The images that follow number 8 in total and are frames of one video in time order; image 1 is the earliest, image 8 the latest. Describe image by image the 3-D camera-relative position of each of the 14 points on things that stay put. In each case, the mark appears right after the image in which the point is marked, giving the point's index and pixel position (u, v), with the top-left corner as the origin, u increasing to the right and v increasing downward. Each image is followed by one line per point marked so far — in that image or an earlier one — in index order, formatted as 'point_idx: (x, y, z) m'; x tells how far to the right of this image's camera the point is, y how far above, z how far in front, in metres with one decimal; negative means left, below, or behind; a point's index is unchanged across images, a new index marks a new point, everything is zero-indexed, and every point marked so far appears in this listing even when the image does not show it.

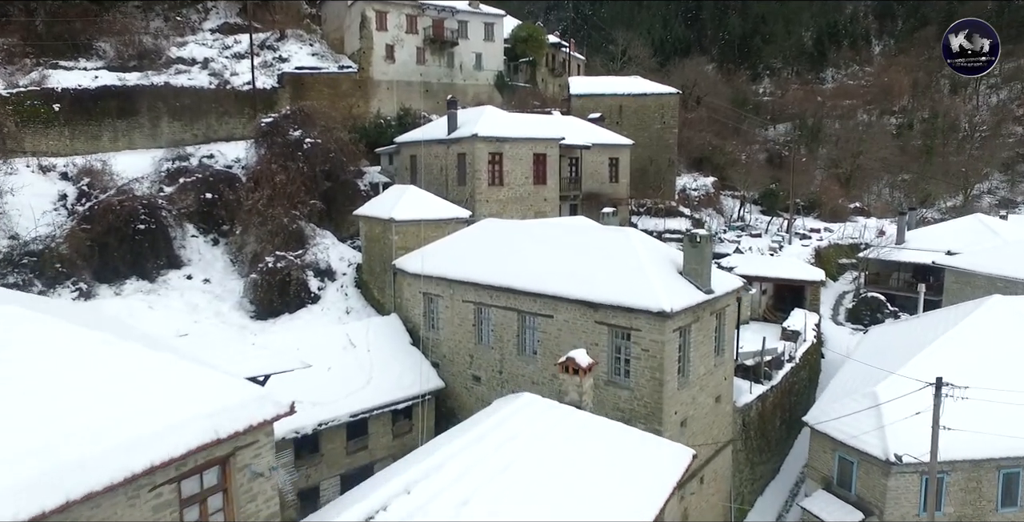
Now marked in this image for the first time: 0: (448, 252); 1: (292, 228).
0: (-1.0, +0.1, +12.3) m
1: (-4.5, +0.6, +15.7) m
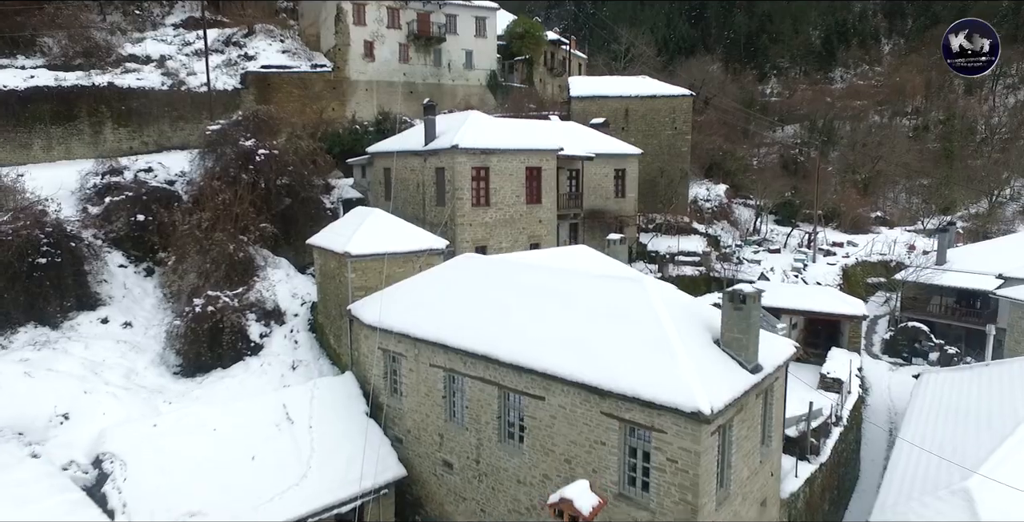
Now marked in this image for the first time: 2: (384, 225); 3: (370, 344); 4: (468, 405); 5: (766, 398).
0: (-1.2, -0.5, +9.8) m
1: (-4.7, 0.0, +13.1) m
2: (-1.9, +0.5, +11.5) m
3: (-1.8, -1.0, +9.9) m
4: (-0.5, -1.6, +8.5) m
5: (+2.5, -1.3, +7.7) m
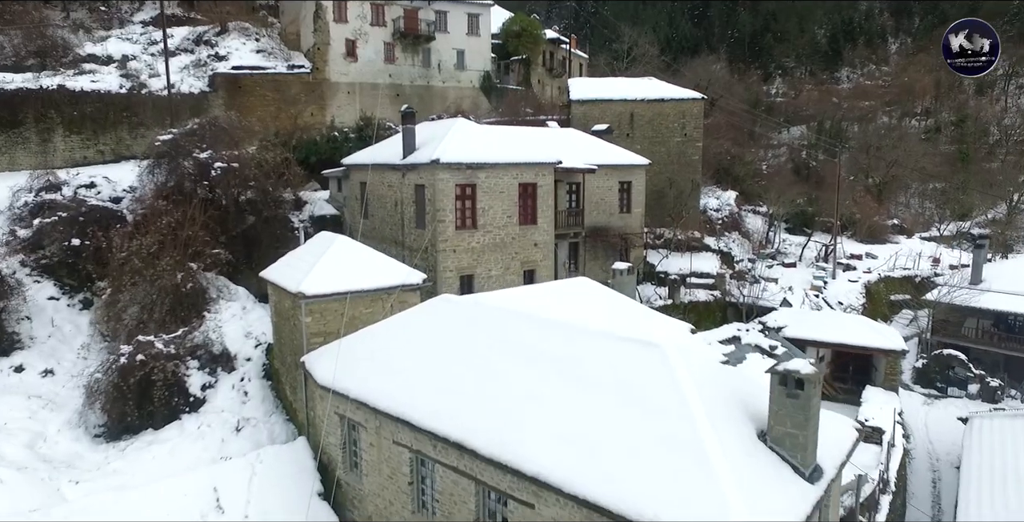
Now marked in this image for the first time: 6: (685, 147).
0: (-1.4, -0.9, +8.0) m
1: (-4.8, -0.4, +11.4) m
2: (-2.1, +0.1, +9.7) m
3: (-1.9, -1.5, +8.1) m
4: (-0.6, -2.0, +6.7) m
5: (+2.4, -1.8, +5.9) m
6: (+4.2, +2.8, +19.2) m
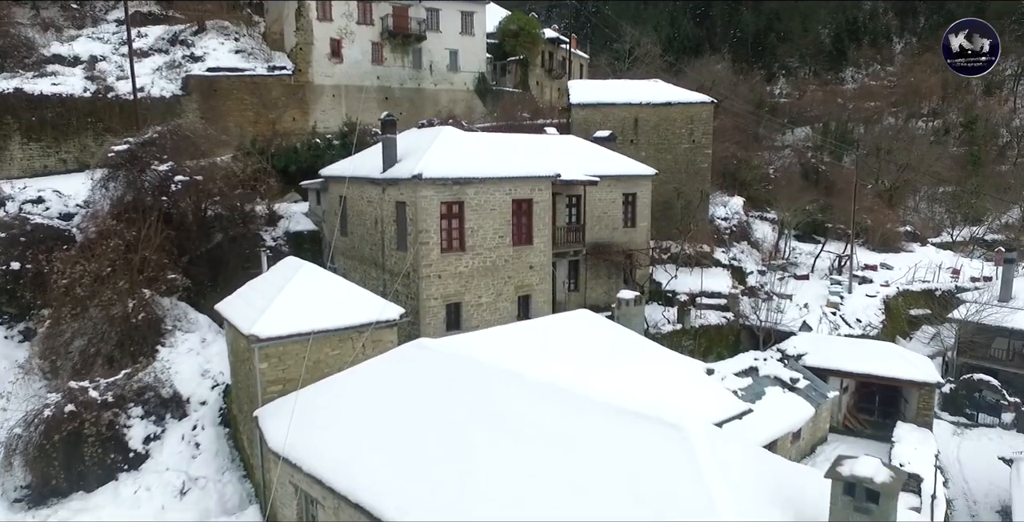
0: (-1.5, -1.3, +6.7) m
1: (-4.9, -0.8, +10.1) m
2: (-2.2, -0.3, +8.4) m
3: (-2.1, -1.9, +6.8) m
4: (-0.7, -2.4, +5.4) m
5: (+2.3, -2.2, +4.6) m
6: (+4.1, +2.5, +17.9) m
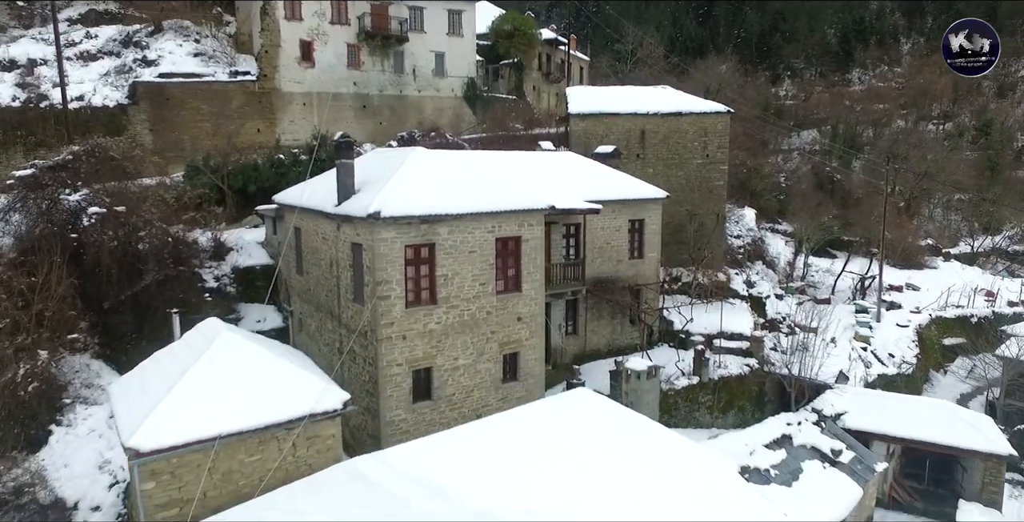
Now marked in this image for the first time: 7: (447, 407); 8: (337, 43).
0: (-1.7, -1.9, +4.7) m
1: (-5.1, -1.4, +8.1) m
2: (-2.4, -0.9, +6.4) m
3: (-2.2, -2.5, +4.8) m
4: (-0.9, -3.0, +3.4) m
5: (+2.1, -2.8, +2.6) m
6: (+3.9, +1.8, +15.9) m
7: (-0.7, -1.7, +8.9) m
8: (-3.9, +4.9, +17.3) m
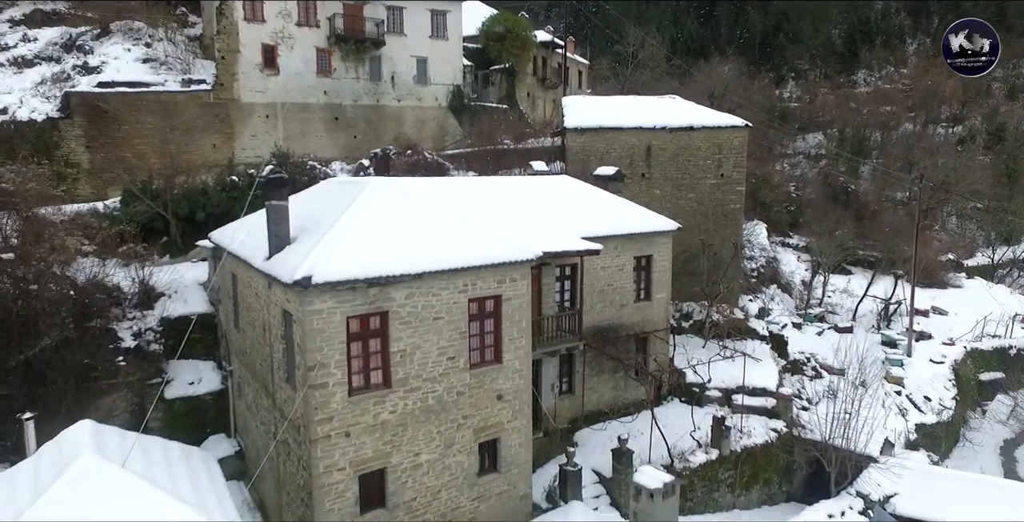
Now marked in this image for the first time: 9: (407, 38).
0: (-1.9, -2.5, +2.8) m
1: (-5.3, -2.0, +6.2) m
2: (-2.6, -1.5, +4.5) m
3: (-2.5, -3.1, +2.9) m
4: (-1.1, -3.6, +1.5) m
5: (+1.8, -3.4, +0.7) m
6: (+3.7, +1.2, +14.0) m
7: (-0.9, -2.3, +7.0) m
8: (-4.1, +4.2, +15.5) m
9: (-2.3, +4.8, +16.9) m
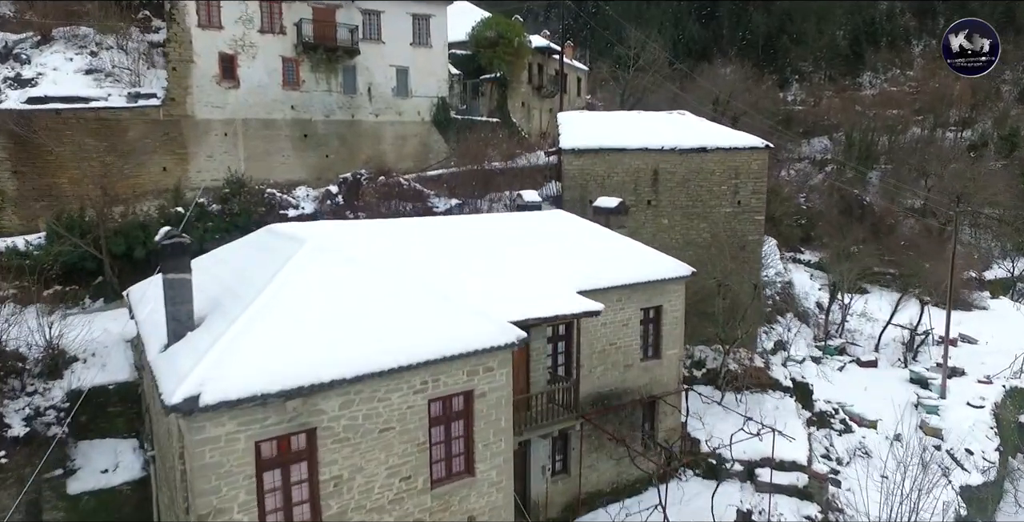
0: (-2.1, -3.1, +1.1) m
1: (-5.5, -2.6, +4.5) m
2: (-2.7, -2.1, +2.9) m
3: (-2.6, -3.7, +1.3) m
4: (-1.3, -4.2, -0.2) m
5: (+1.7, -4.0, -1.0) m
6: (+3.5, +0.6, +12.3) m
7: (-1.1, -2.9, +5.3) m
8: (-4.3, +3.6, +13.8) m
9: (-2.5, +4.2, +15.2) m
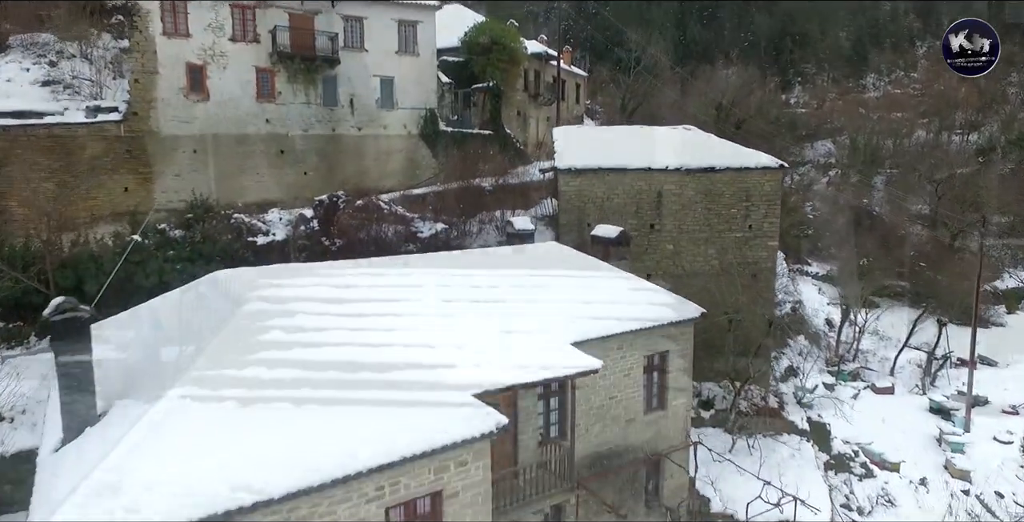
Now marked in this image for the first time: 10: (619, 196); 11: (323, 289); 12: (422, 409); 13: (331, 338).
0: (-2.2, -3.6, +0.1) m
1: (-5.6, -3.1, +3.5) m
2: (-2.9, -2.6, +1.8) m
3: (-2.8, -4.1, +0.2) m
4: (-1.5, -4.7, -1.2) m
5: (+1.5, -4.4, -2.0) m
6: (+3.4, +0.2, +11.3) m
7: (-1.3, -3.3, +4.3) m
8: (-4.4, +3.2, +12.7) m
9: (-2.6, +3.8, +14.2) m
10: (+1.5, +0.9, +11.0) m
11: (-1.5, -0.2, +6.2) m
12: (-0.5, -1.0, +4.4) m
13: (-1.2, -0.4, +5.3) m
